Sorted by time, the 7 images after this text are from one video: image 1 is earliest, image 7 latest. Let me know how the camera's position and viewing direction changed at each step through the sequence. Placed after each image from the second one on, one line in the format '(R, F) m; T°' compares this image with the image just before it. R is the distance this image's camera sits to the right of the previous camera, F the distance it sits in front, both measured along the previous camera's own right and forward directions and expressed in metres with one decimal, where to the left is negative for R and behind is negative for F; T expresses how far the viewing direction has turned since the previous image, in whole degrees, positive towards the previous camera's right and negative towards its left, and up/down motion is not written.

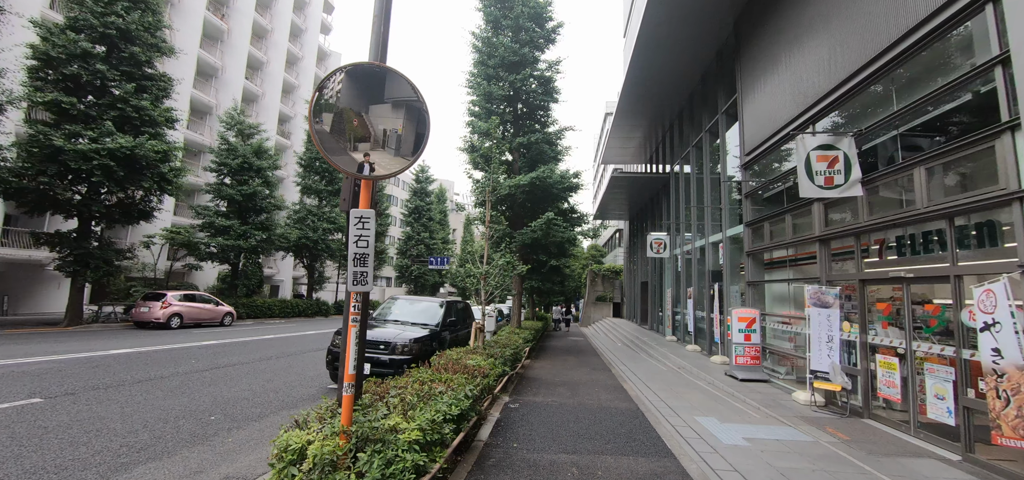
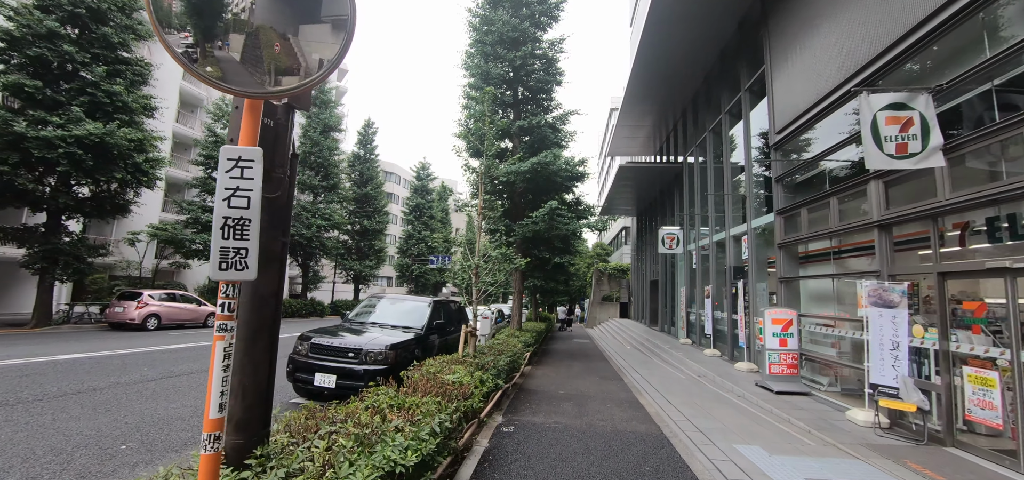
(+0.1, +1.2) m; -1°
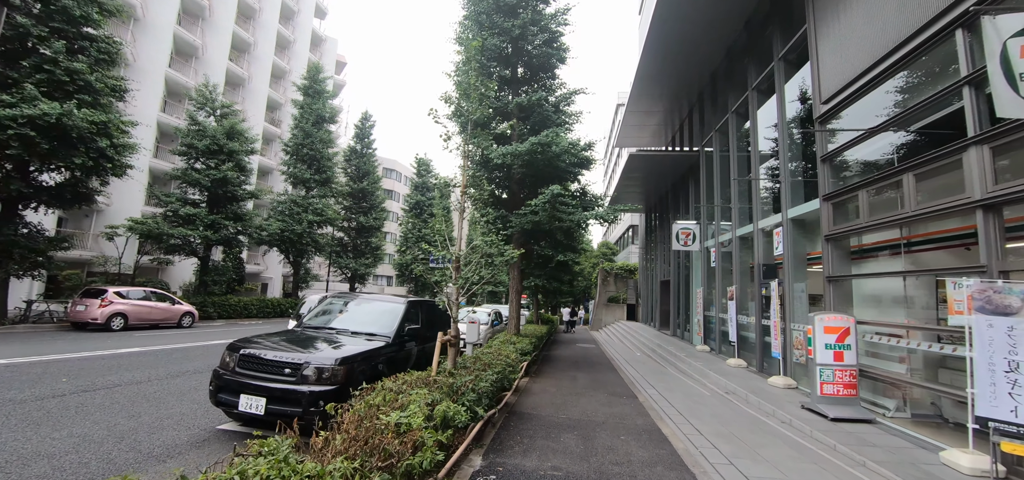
(+0.2, +1.4) m; -1°
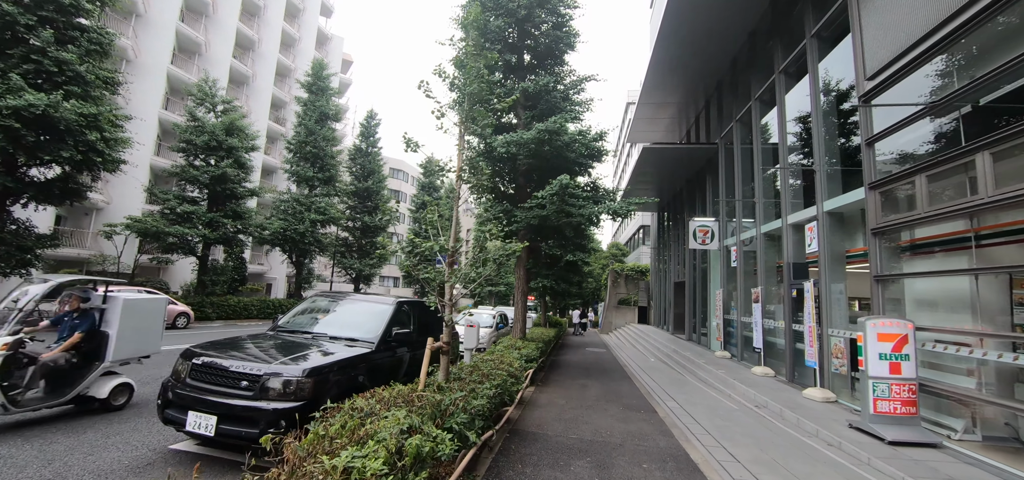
(+0.1, +0.8) m; -1°
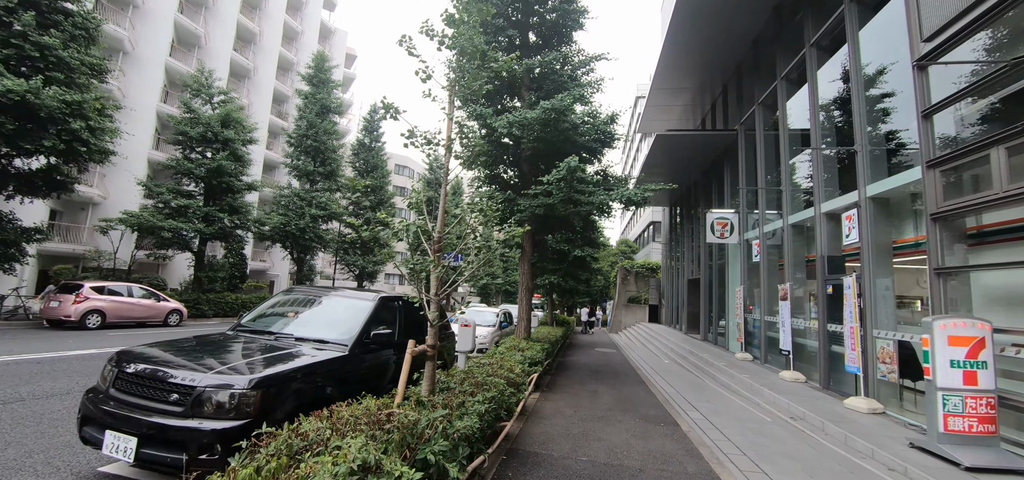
(+0.1, +0.8) m; -1°
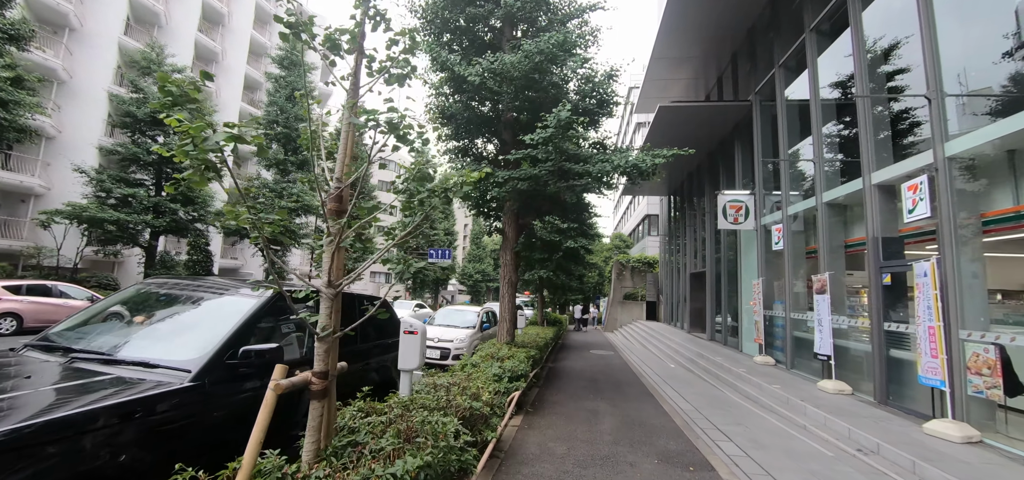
(+0.2, +1.6) m; +1°
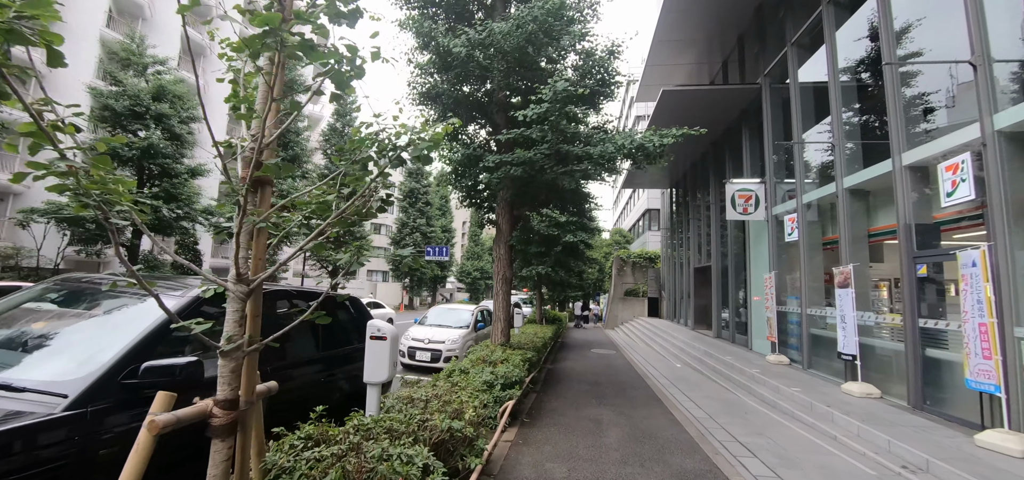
(+0.1, +0.6) m; 0°
